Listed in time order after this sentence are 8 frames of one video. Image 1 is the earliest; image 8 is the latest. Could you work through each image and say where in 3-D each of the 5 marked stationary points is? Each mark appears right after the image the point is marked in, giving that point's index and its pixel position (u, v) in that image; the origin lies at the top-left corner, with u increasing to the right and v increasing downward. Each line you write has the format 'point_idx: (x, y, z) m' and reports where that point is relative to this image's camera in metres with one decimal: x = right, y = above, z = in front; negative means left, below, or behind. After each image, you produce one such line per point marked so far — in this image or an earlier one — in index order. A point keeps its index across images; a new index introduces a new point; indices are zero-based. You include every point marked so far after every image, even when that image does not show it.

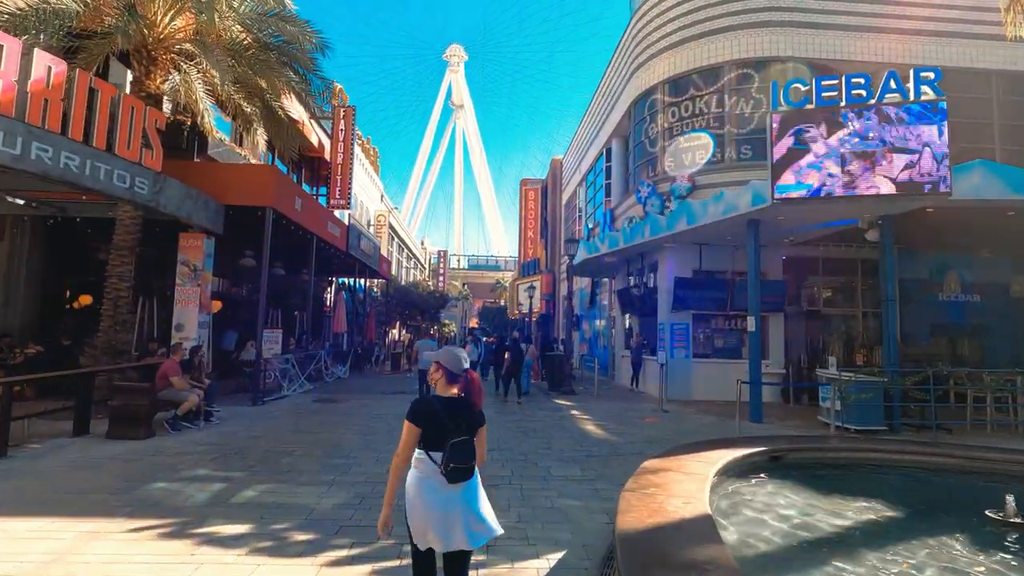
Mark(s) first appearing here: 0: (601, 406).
0: (+2.3, -3.1, +13.8) m
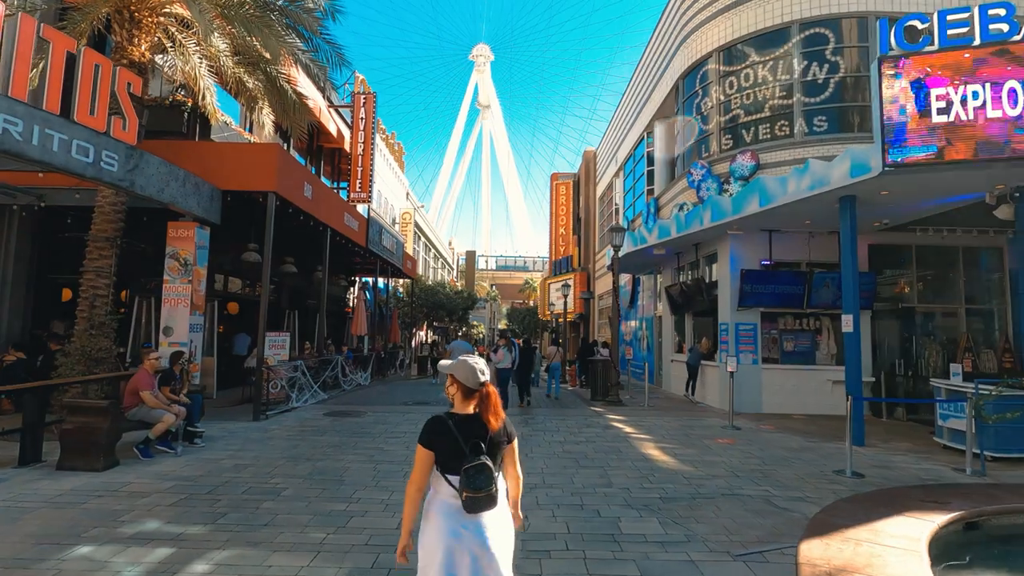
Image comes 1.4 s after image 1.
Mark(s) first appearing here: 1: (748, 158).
0: (+3.2, -2.9, +11.7) m
1: (+6.6, +3.6, +14.9) m
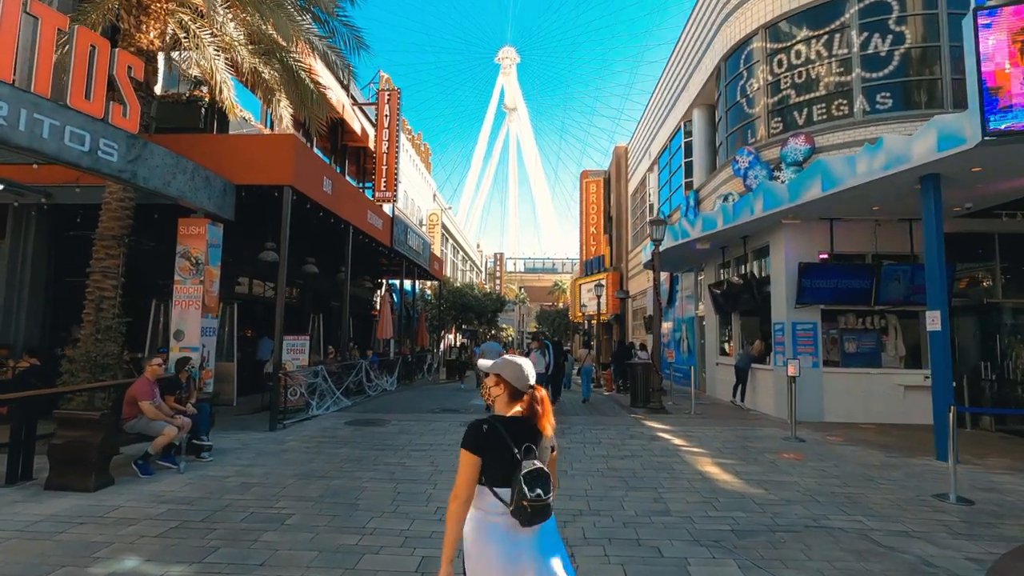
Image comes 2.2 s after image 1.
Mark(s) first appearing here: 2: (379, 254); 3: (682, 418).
0: (+3.9, -2.8, +10.5) m
1: (+7.4, +3.7, +13.5) m
2: (-4.7, +1.2, +18.9) m
3: (+3.9, -3.0, +12.2) m
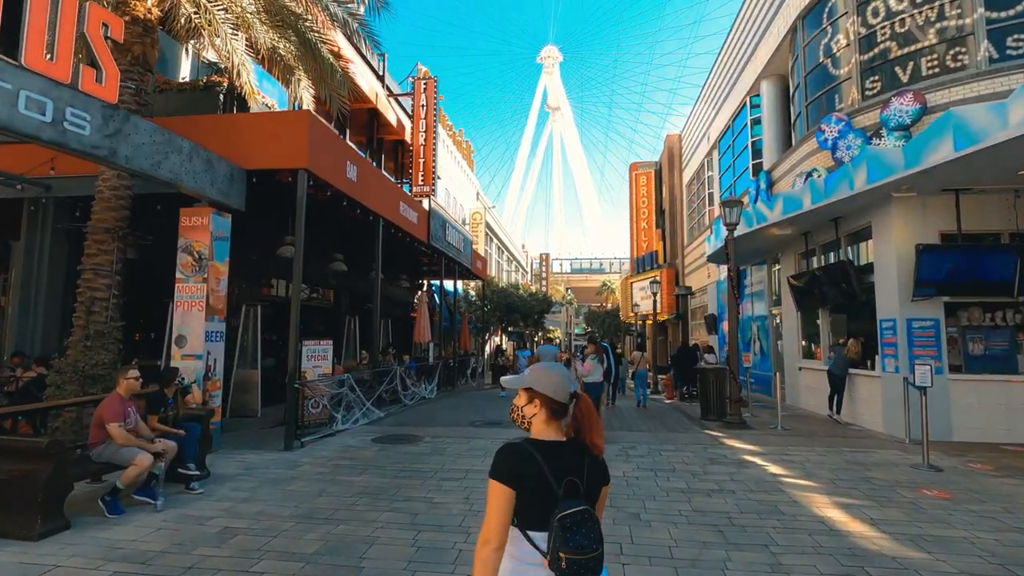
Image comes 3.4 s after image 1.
0: (+4.8, -2.7, +8.5) m
1: (+8.4, +3.9, +11.2) m
2: (-3.2, +1.2, +17.6) m
3: (+4.9, -2.8, +10.2) m
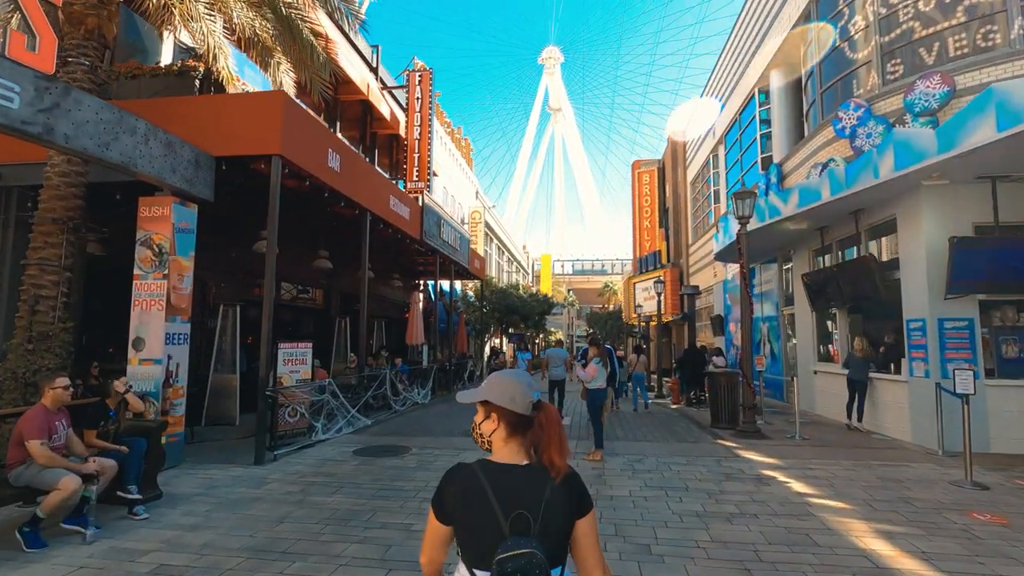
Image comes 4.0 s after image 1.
0: (+4.7, -2.6, +7.7) m
1: (+8.3, +4.0, +10.4) m
2: (-3.2, +1.2, +16.7) m
3: (+4.8, -2.8, +9.3) m
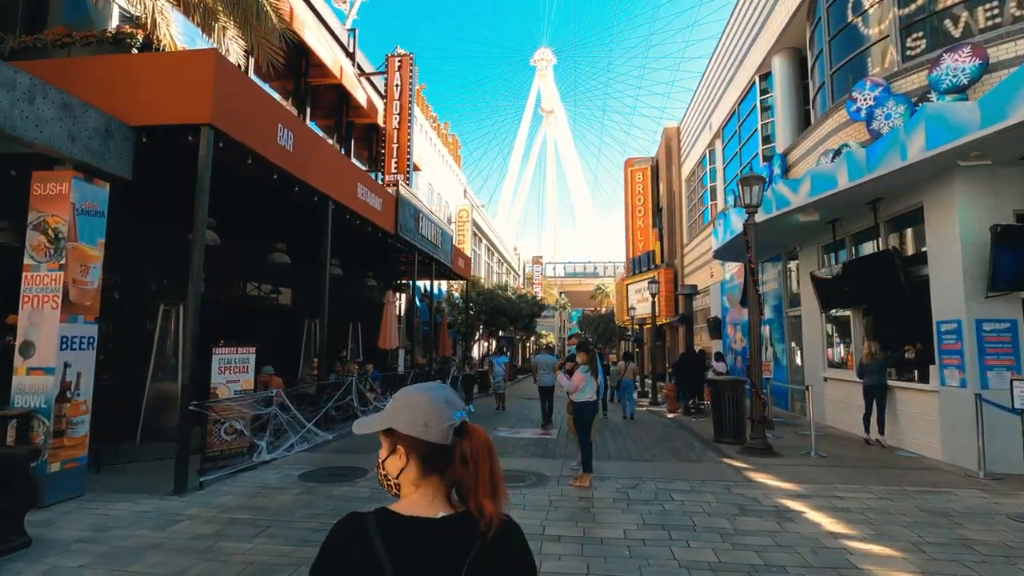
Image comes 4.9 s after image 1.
0: (+4.3, -2.6, +6.4) m
1: (+7.9, +4.0, +9.3) m
2: (-3.7, +1.2, +15.4) m
3: (+4.4, -2.7, +8.1) m
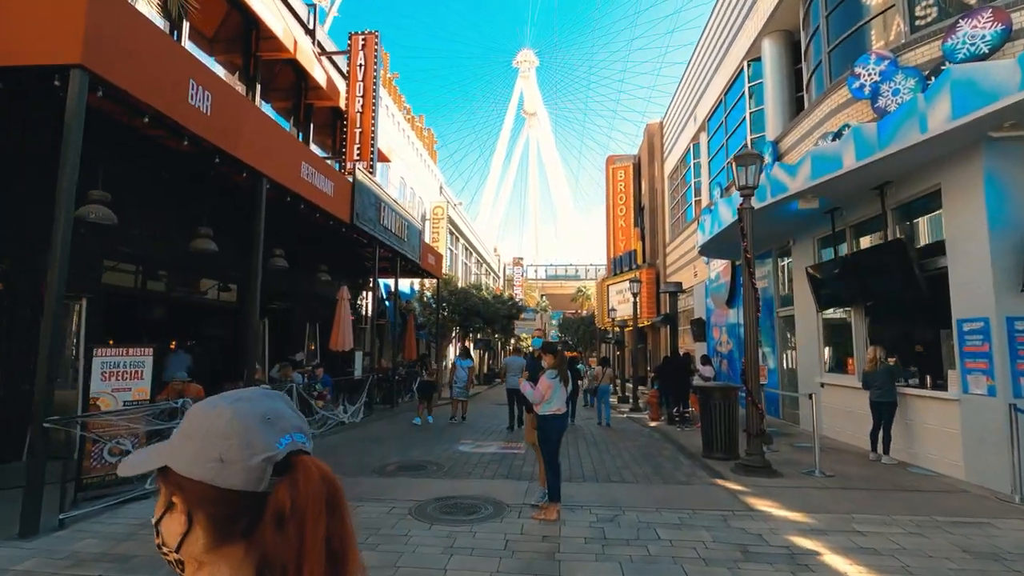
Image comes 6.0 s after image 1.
0: (+3.8, -2.4, +5.2) m
1: (+7.3, +4.1, +8.2) m
2: (-4.5, +1.3, +14.0) m
3: (+3.9, -2.6, +6.9) m
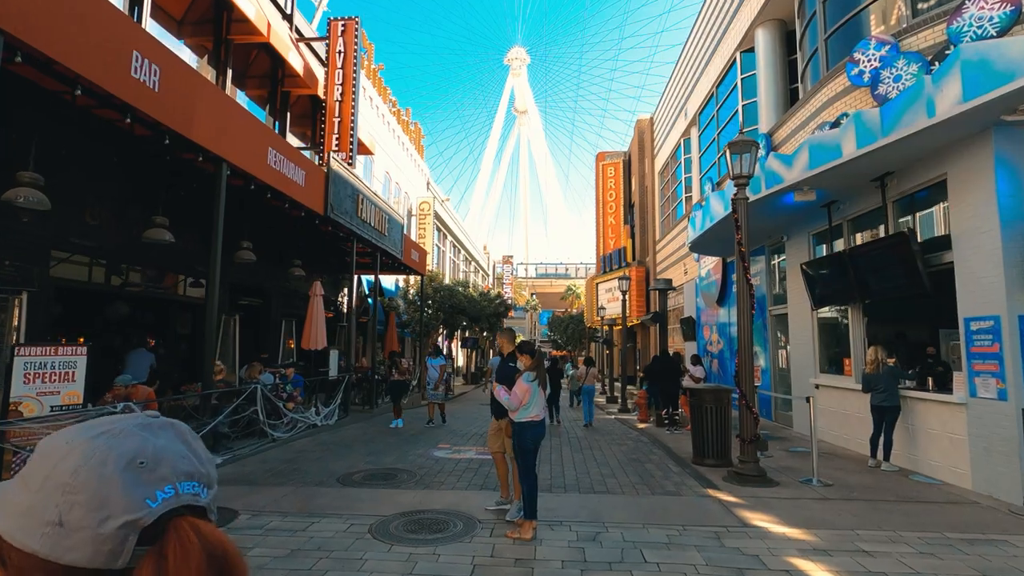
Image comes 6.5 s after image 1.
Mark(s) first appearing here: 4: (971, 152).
0: (+3.5, -2.4, +4.7) m
1: (+7.0, +4.1, +7.7) m
2: (-4.9, +1.4, +13.3) m
3: (+3.5, -2.6, +6.4) m
4: (+6.0, +1.8, +7.0) m
